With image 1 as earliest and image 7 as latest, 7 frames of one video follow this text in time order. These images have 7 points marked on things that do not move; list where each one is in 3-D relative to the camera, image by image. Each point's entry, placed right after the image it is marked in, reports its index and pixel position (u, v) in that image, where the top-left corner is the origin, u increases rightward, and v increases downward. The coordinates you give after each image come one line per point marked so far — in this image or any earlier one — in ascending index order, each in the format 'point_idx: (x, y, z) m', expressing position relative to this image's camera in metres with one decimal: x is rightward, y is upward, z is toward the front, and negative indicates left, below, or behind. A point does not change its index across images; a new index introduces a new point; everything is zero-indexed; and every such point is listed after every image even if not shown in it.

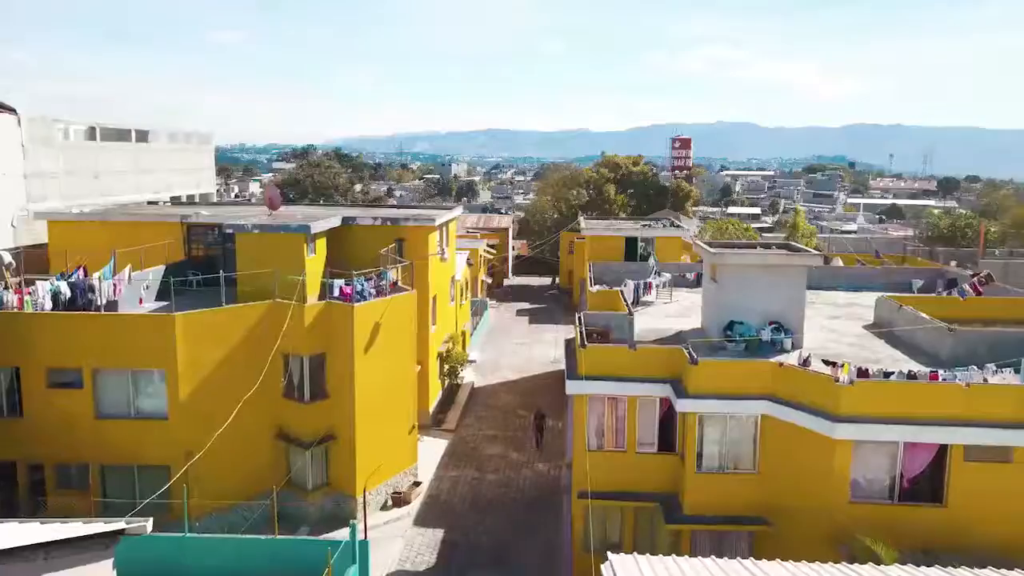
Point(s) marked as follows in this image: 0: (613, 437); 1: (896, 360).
0: (+1.6, -2.4, +17.3) m
1: (+6.7, -1.3, +19.2) m
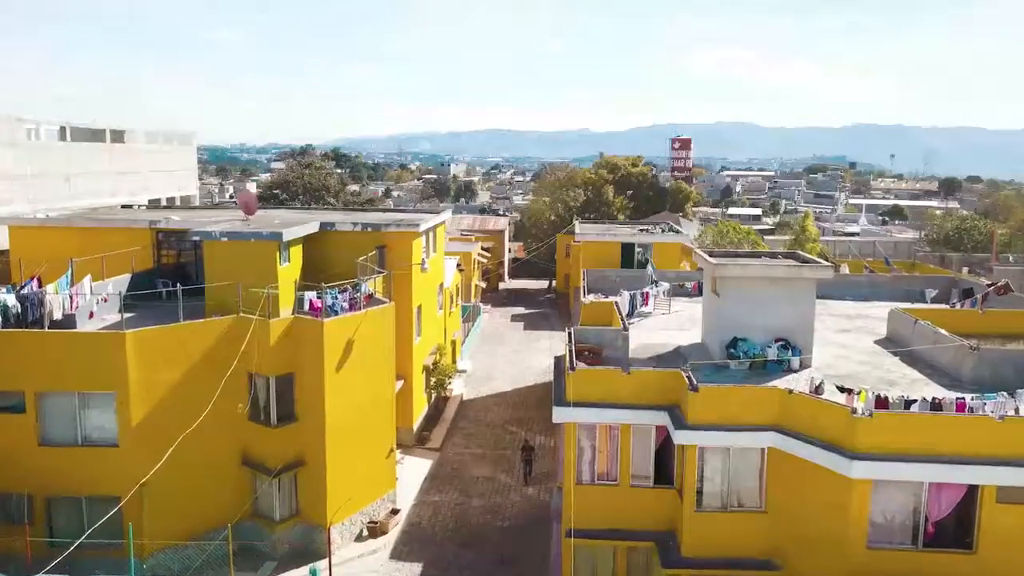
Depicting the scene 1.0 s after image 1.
0: (+1.3, -2.6, +15.7) m
1: (+6.5, -1.5, +17.6) m
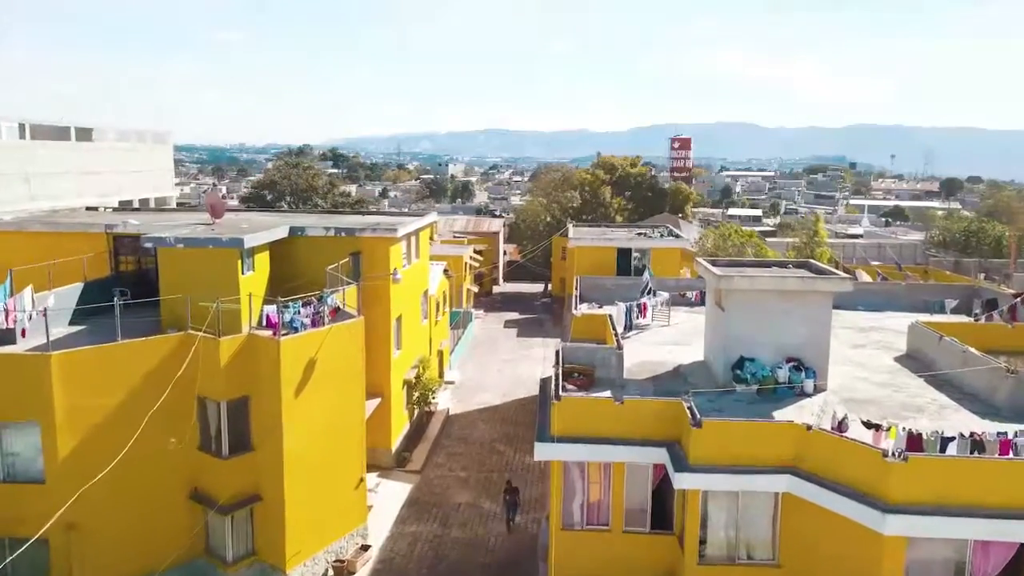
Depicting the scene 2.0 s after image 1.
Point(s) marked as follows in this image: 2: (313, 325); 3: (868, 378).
0: (+1.0, -2.8, +13.8) m
1: (+6.2, -1.7, +15.6) m
2: (-3.2, -0.6, +17.5) m
3: (+5.8, -1.5, +17.9) m
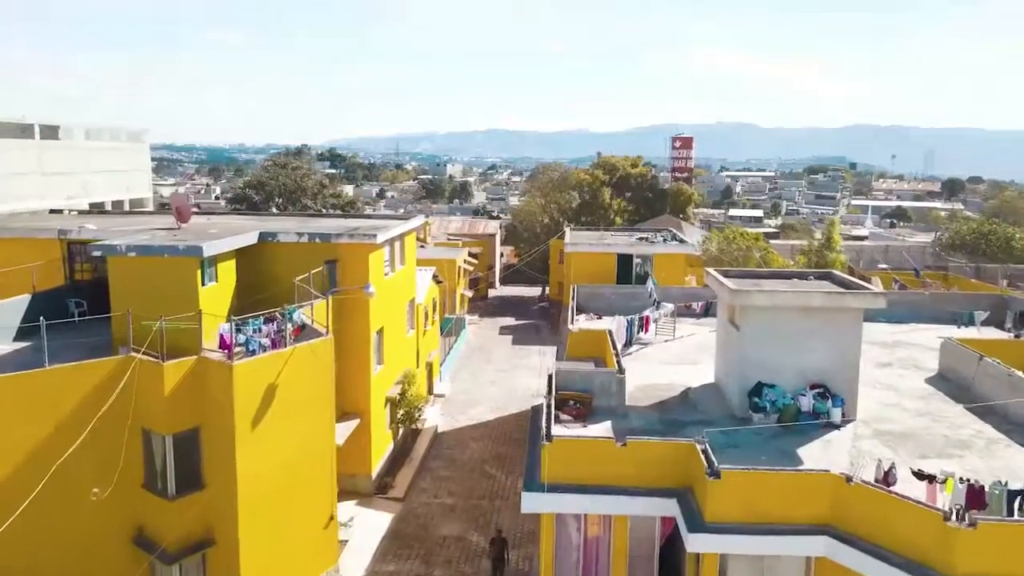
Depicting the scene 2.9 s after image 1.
0: (+0.9, -3.0, +11.8) m
1: (+6.0, -1.9, +13.6) m
2: (-3.4, -0.8, +15.4) m
3: (+5.6, -1.7, +15.8) m
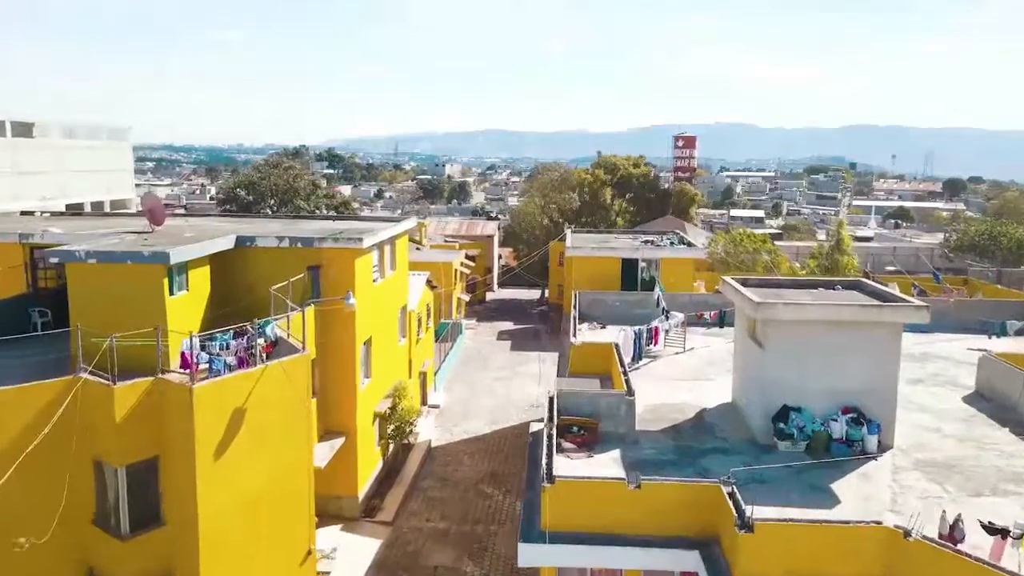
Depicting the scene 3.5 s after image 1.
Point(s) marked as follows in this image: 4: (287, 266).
0: (+0.8, -3.2, +10.2) m
1: (+5.9, -2.1, +12.0) m
2: (-3.4, -1.0, +13.8) m
3: (+5.6, -1.8, +14.3) m
4: (-4.0, +0.4, +19.5) m
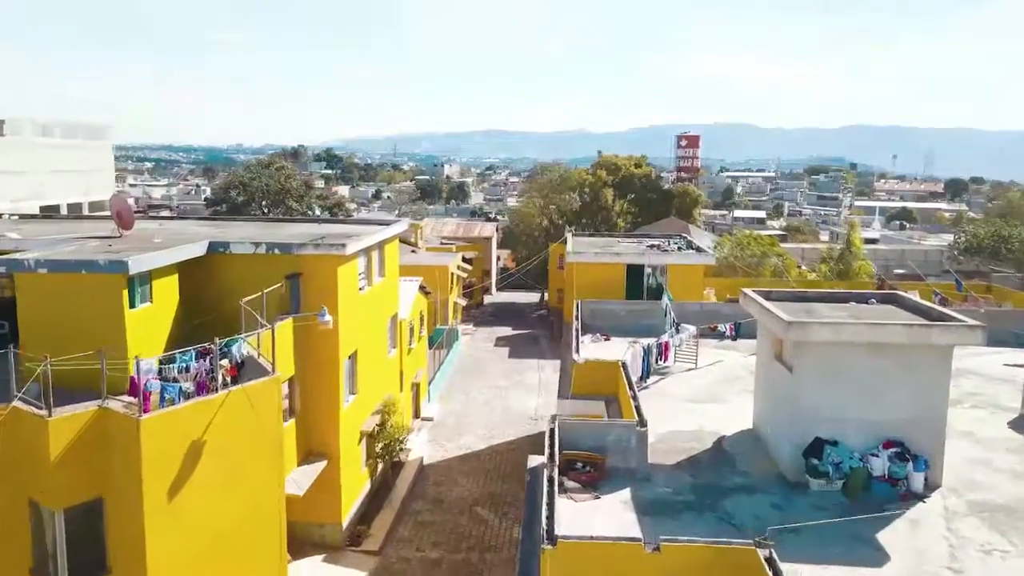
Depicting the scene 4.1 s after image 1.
0: (+0.8, -3.3, +8.6) m
1: (+5.9, -2.3, +10.4) m
2: (-3.5, -1.1, +12.2) m
3: (+5.5, -2.0, +12.6) m
4: (-4.1, +0.2, +17.9) m
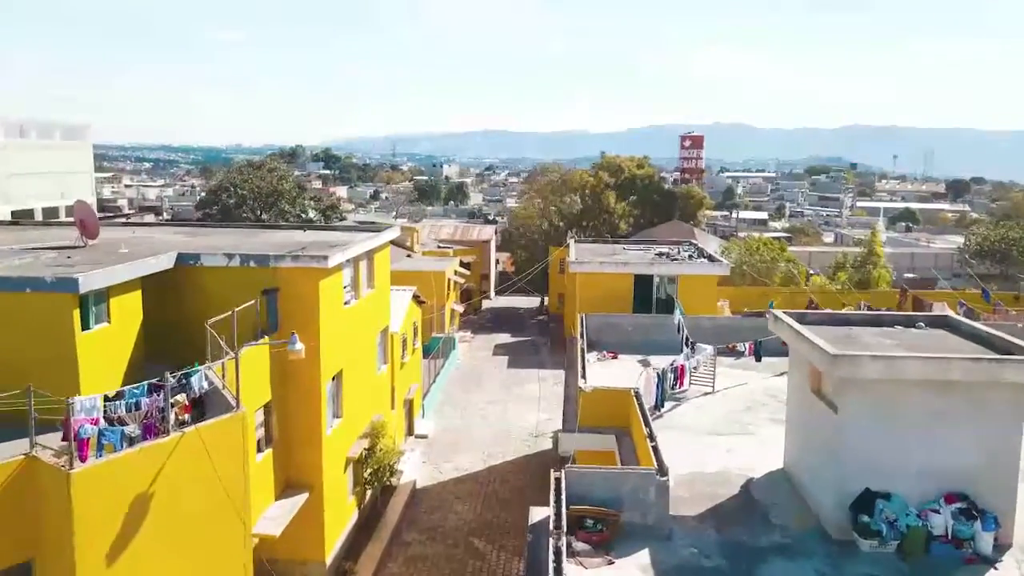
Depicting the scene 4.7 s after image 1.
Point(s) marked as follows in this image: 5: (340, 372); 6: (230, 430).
0: (+0.8, -3.6, +6.9) m
1: (+5.9, -2.5, +8.8) m
2: (-3.5, -1.4, +10.6) m
3: (+5.5, -2.3, +11.0) m
4: (-4.1, 0.0, +16.2) m
5: (-2.9, -1.4, +18.7) m
6: (-2.9, -1.4, +11.4) m
